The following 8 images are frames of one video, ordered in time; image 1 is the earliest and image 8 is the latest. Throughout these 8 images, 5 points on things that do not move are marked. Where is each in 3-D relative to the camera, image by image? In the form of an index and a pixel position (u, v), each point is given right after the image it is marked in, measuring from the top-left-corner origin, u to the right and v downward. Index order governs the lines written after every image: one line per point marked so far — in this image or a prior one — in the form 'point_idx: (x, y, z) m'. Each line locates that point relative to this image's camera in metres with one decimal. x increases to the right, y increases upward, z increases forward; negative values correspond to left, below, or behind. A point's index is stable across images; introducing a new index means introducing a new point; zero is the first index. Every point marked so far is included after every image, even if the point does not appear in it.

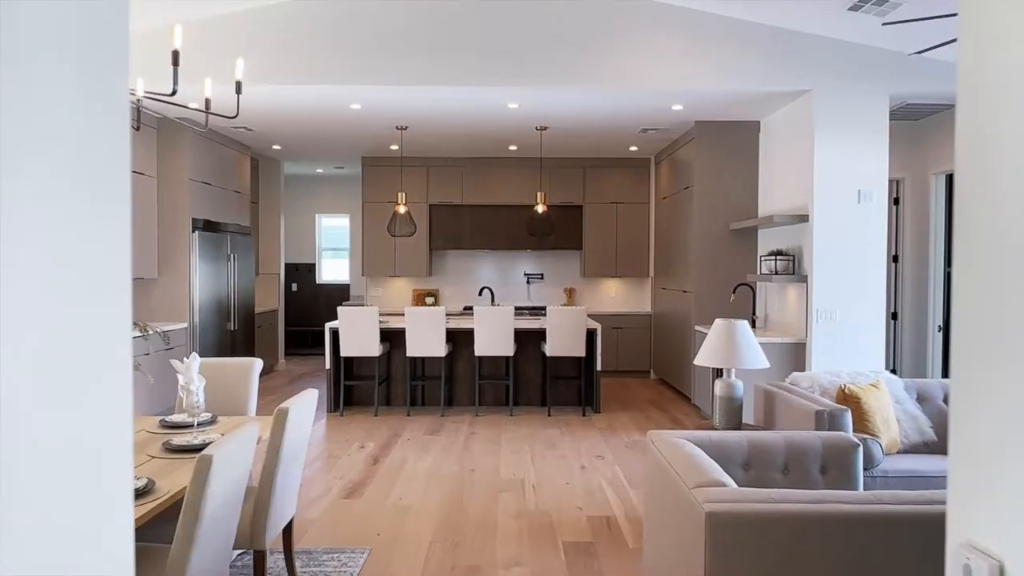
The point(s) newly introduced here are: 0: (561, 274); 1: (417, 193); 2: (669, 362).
0: (+0.6, +0.2, +8.6) m
1: (-1.1, +1.1, +8.2) m
2: (+1.5, -0.7, +7.1) m
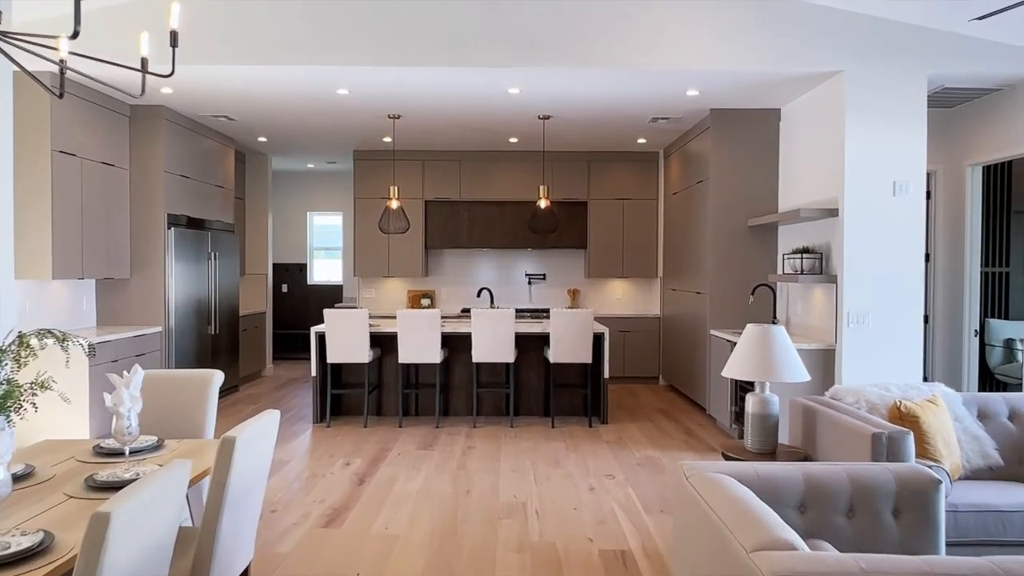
0: (+0.6, +0.1, +8.1) m
1: (-1.1, +1.1, +7.8) m
2: (+1.5, -0.7, +6.7) m
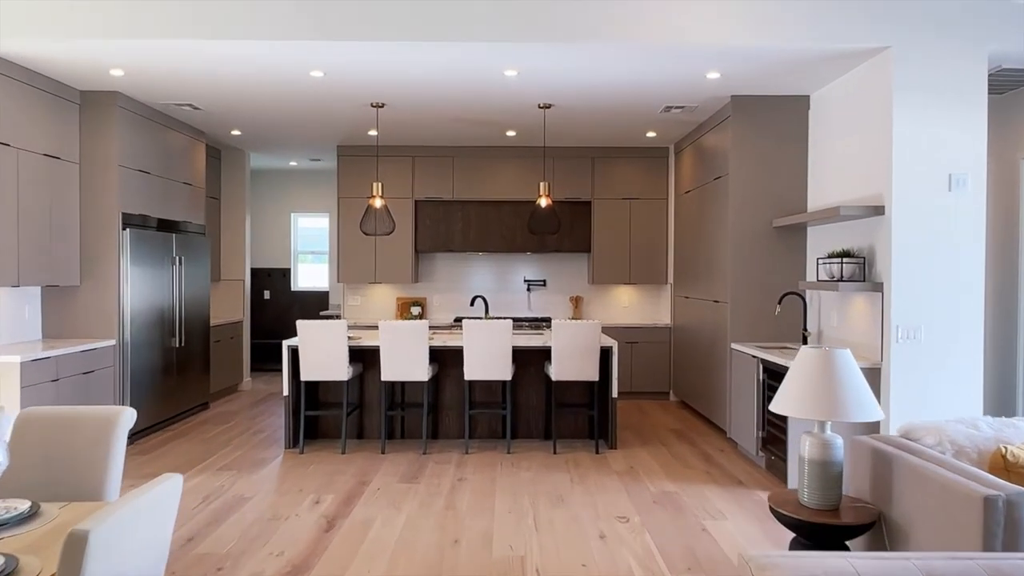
0: (+0.6, +0.1, +7.5) m
1: (-1.1, +1.0, +7.2) m
2: (+1.5, -0.8, +6.1) m
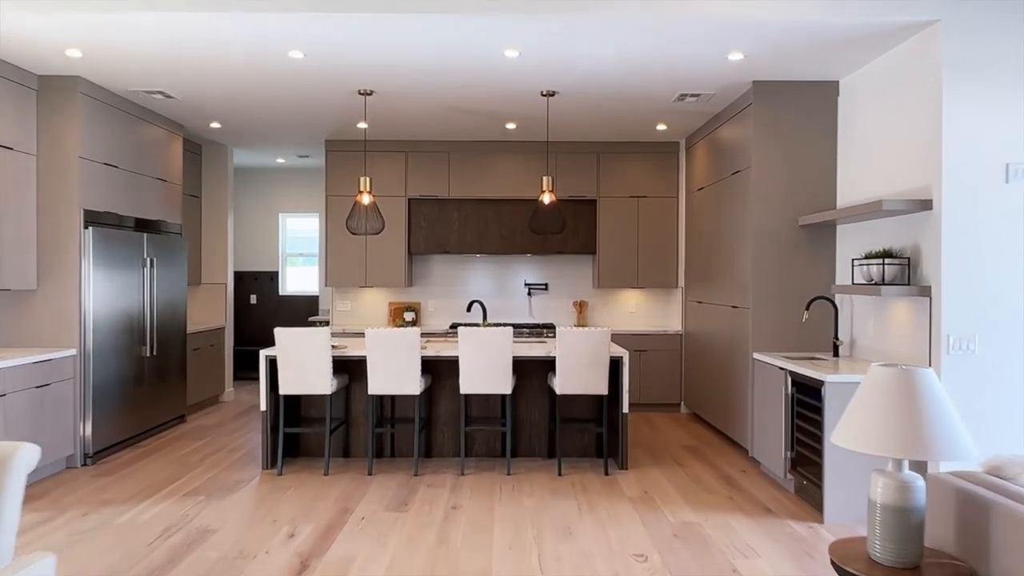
0: (+0.6, 0.0, +7.1) m
1: (-1.1, +0.9, +6.7) m
2: (+1.5, -0.8, +5.6) m
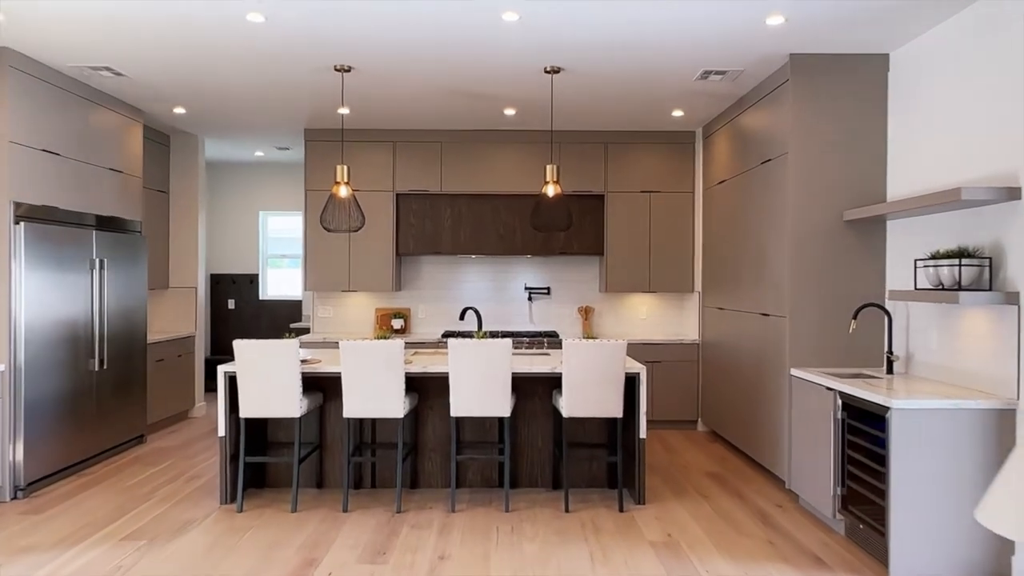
0: (+0.5, 0.0, +6.4) m
1: (-1.1, +0.9, +6.1) m
2: (+1.5, -0.9, +5.0) m
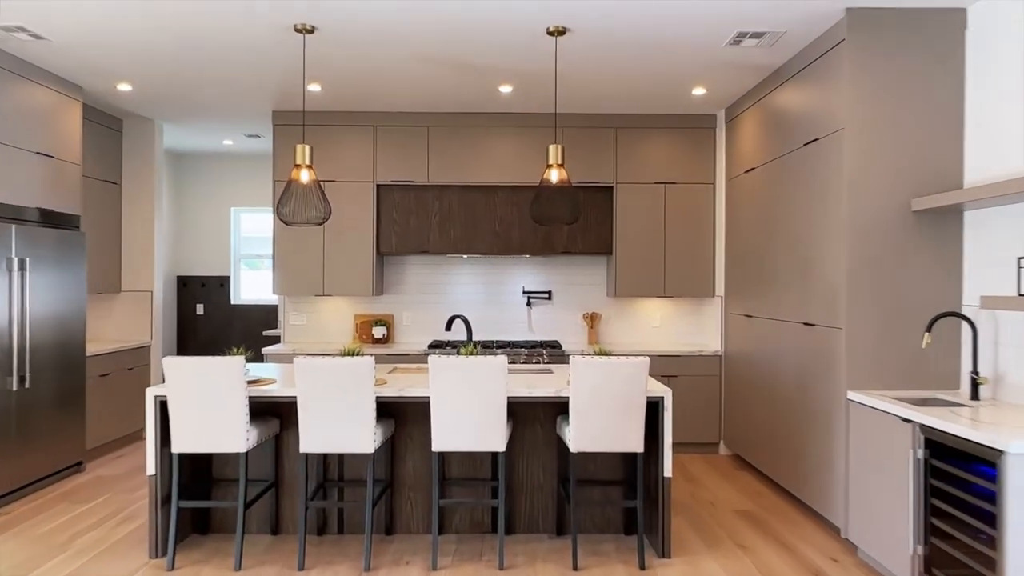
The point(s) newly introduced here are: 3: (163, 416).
0: (+0.5, 0.0, +5.7) m
1: (-1.1, +0.9, +5.4) m
2: (+1.5, -0.9, +4.3) m
3: (-1.5, -0.6, +3.2) m
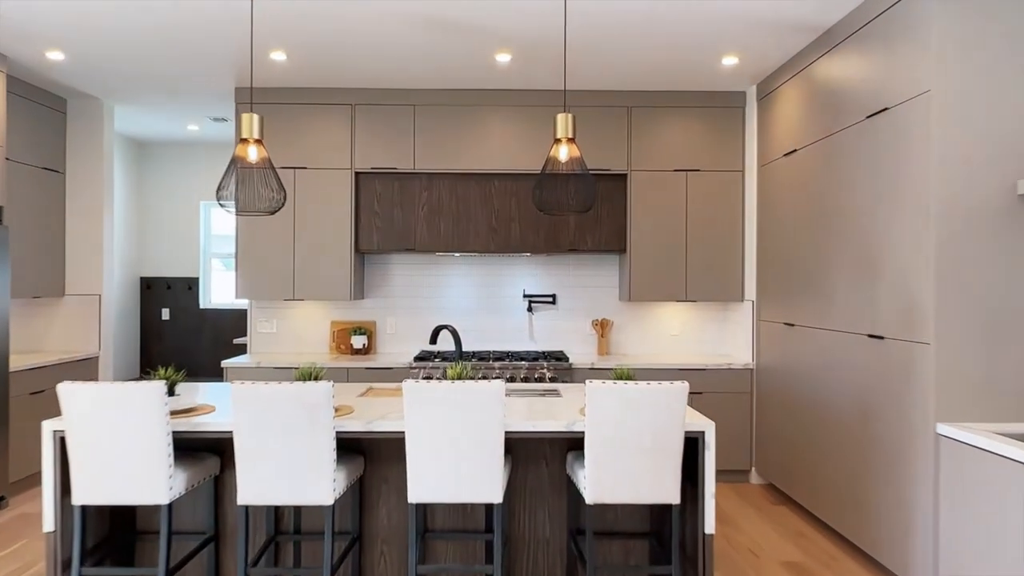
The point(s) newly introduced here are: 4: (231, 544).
0: (+0.5, -0.1, +5.0) m
1: (-1.1, +0.9, +4.7) m
2: (+1.5, -0.9, +3.6) m
3: (-1.5, -0.6, +2.5) m
4: (-1.1, -1.0, +2.8) m
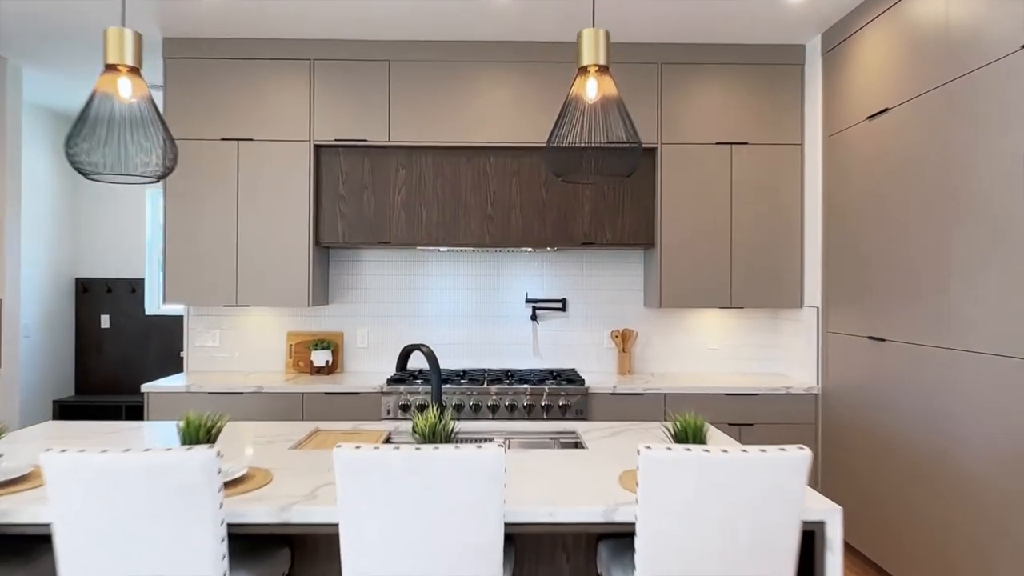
0: (+0.5, -0.1, +4.1) m
1: (-1.1, +0.8, +3.7) m
2: (+1.5, -0.9, +2.6) m
3: (-1.5, -0.6, +1.6) m
4: (-1.1, -1.0, +1.8) m
